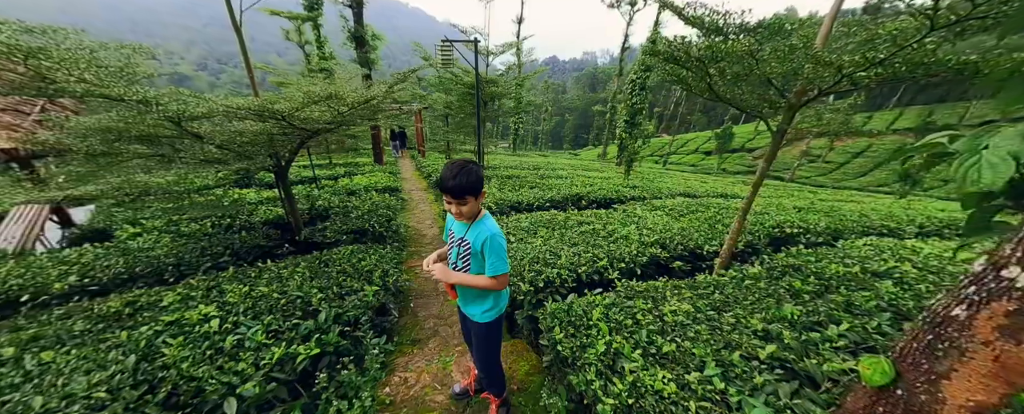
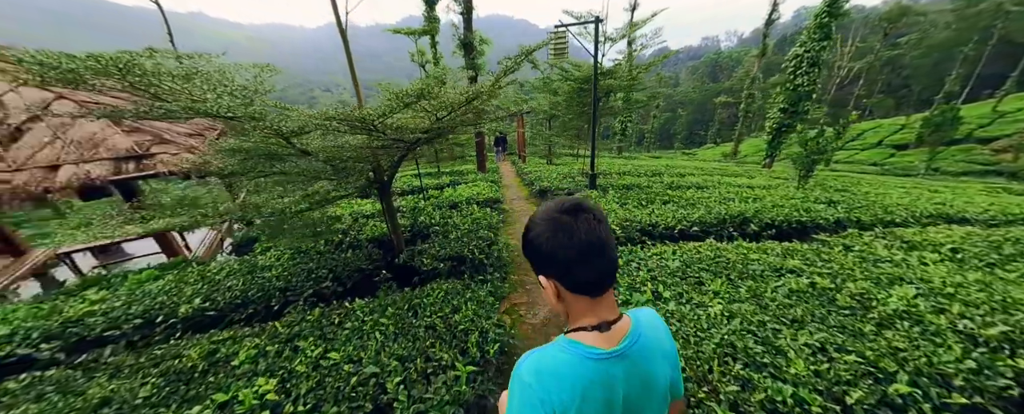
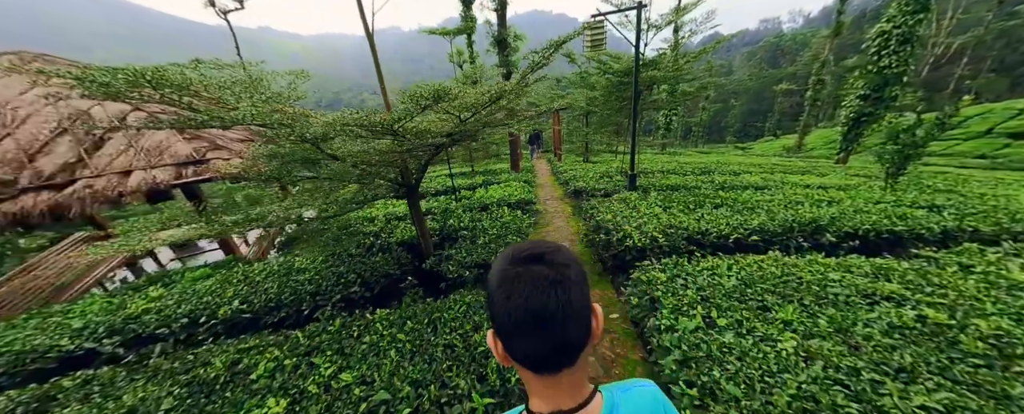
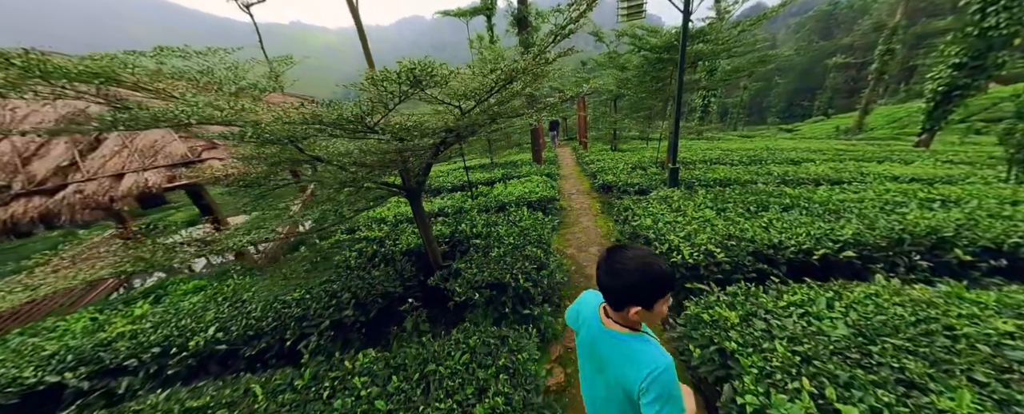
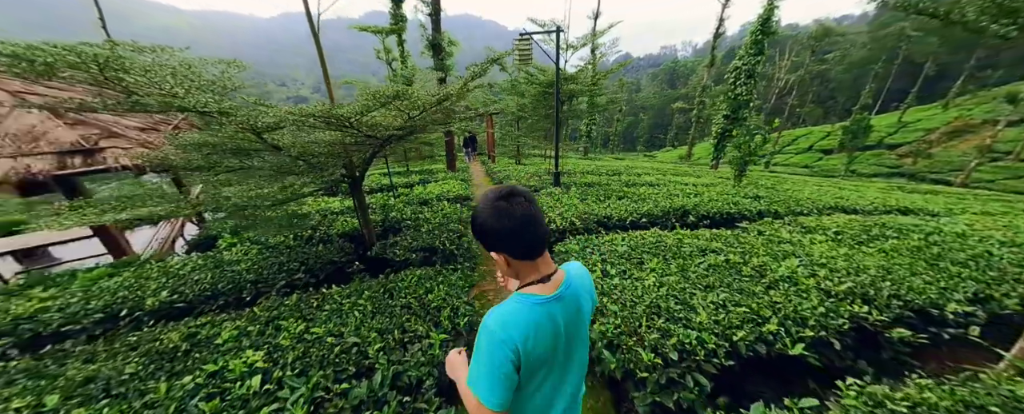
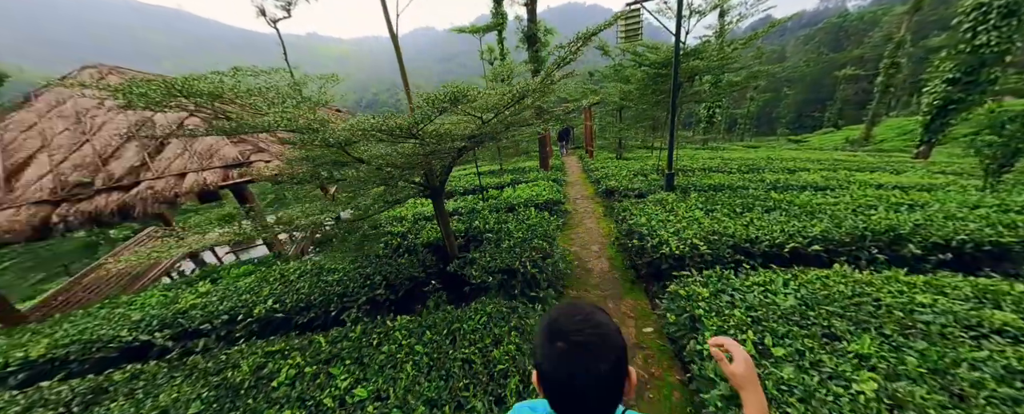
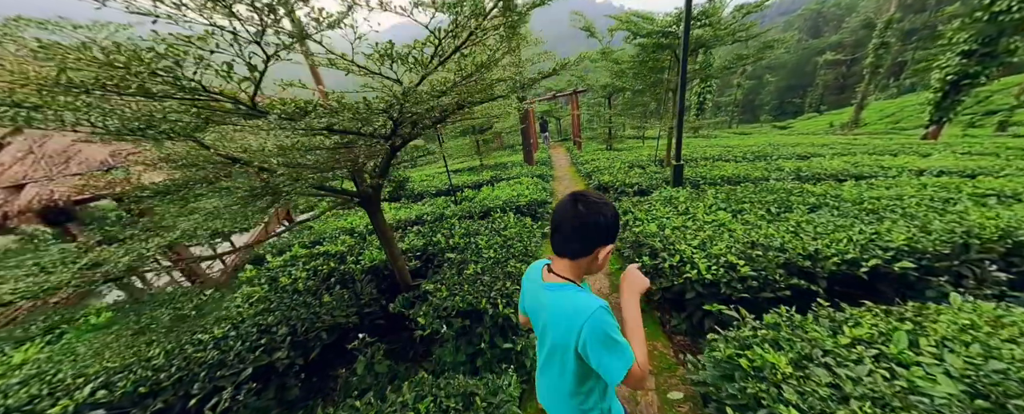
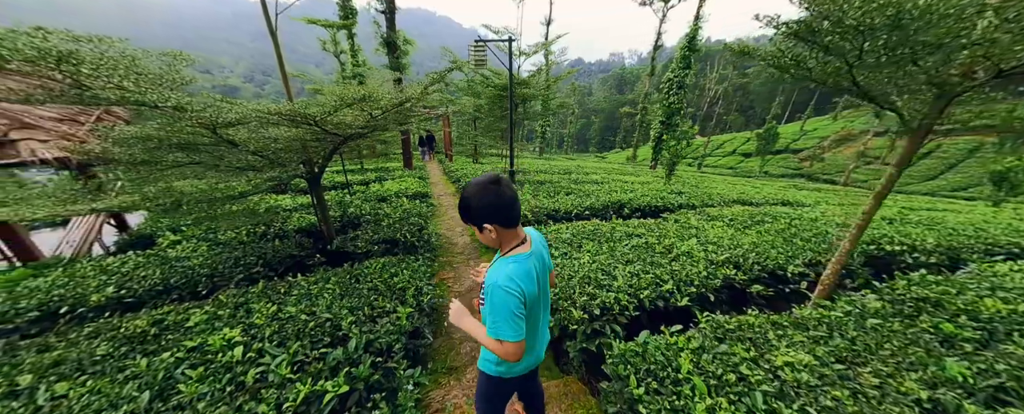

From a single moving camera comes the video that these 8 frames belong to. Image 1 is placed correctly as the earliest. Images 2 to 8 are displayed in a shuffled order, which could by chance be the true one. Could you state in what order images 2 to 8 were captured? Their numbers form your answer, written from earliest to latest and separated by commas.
8, 5, 2, 3, 6, 4, 7
